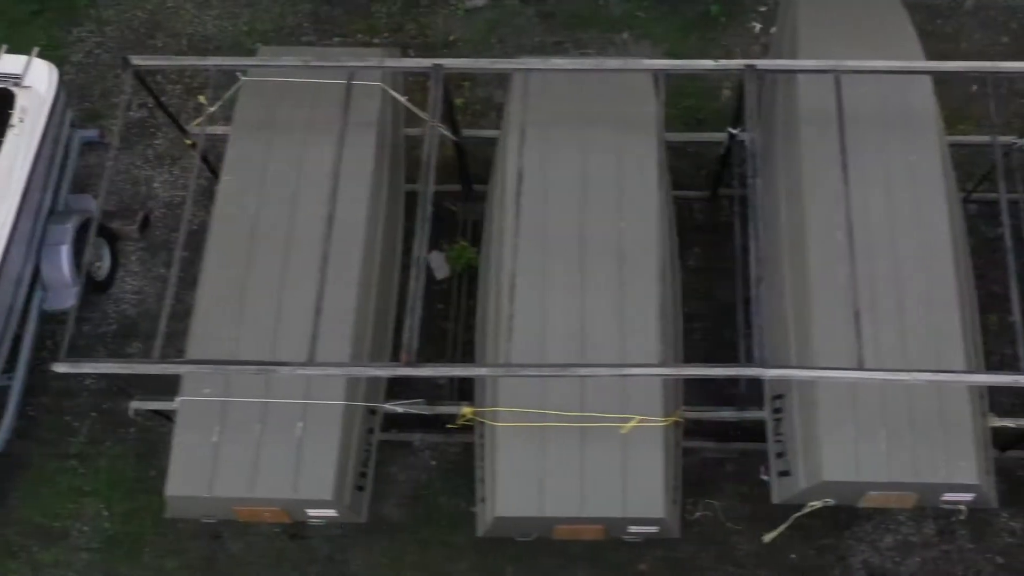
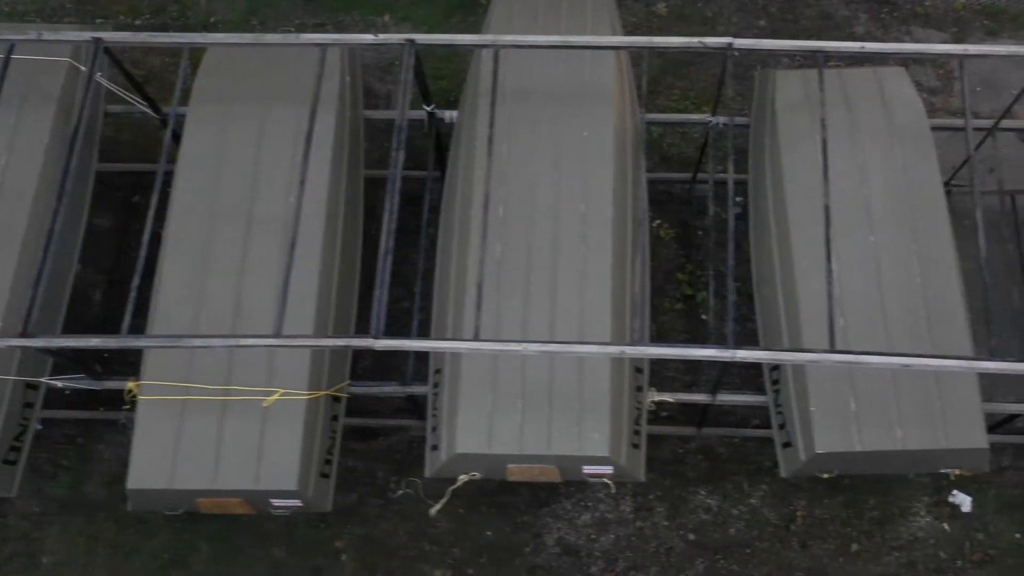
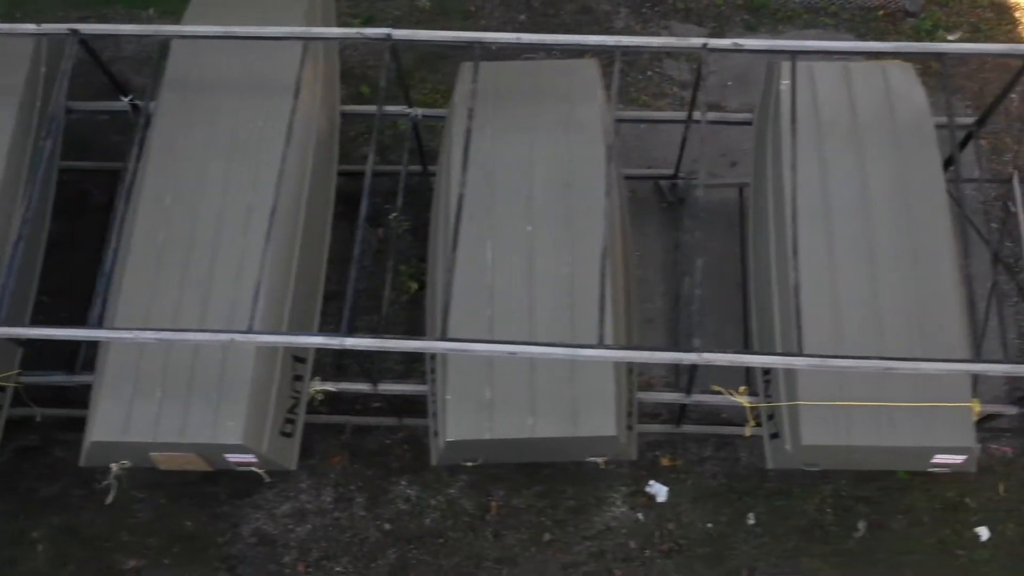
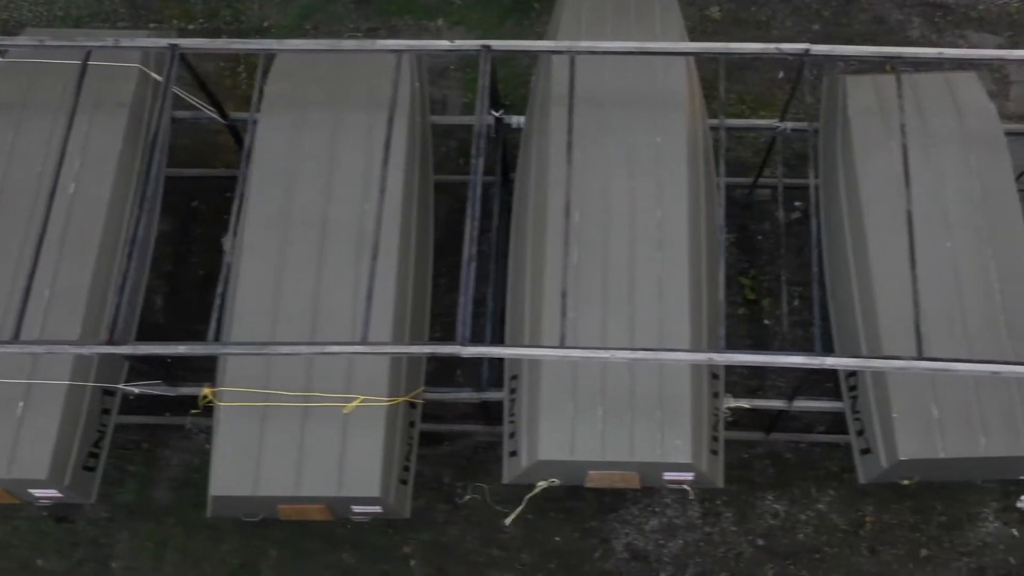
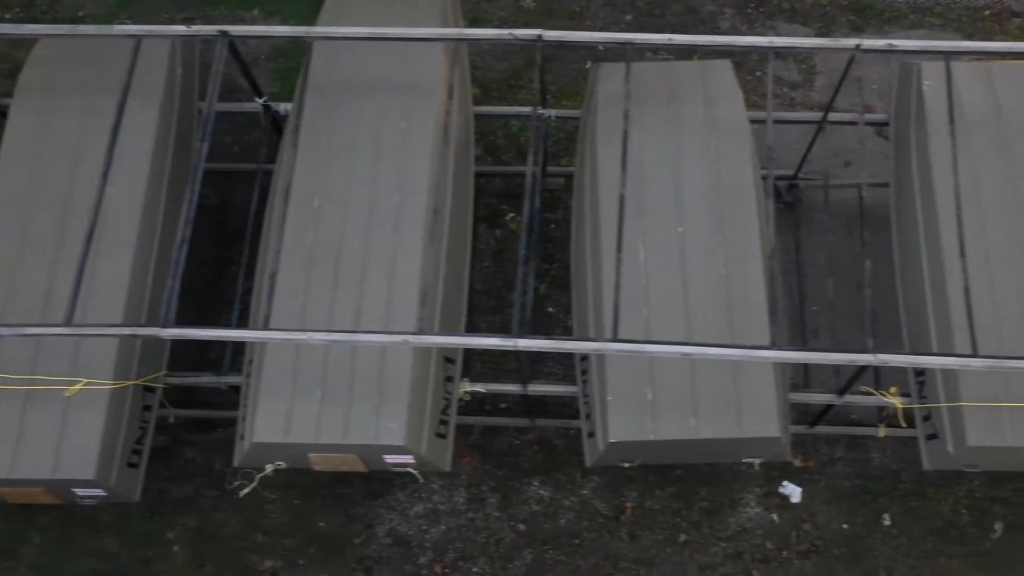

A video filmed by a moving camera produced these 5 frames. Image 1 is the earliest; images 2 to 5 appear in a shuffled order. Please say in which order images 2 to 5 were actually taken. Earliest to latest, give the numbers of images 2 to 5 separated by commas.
4, 2, 5, 3
